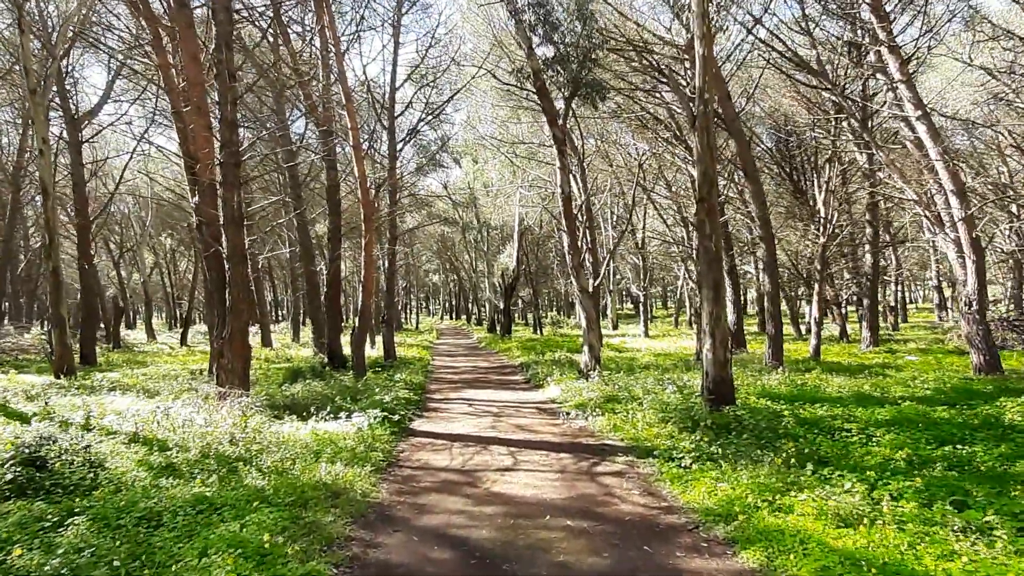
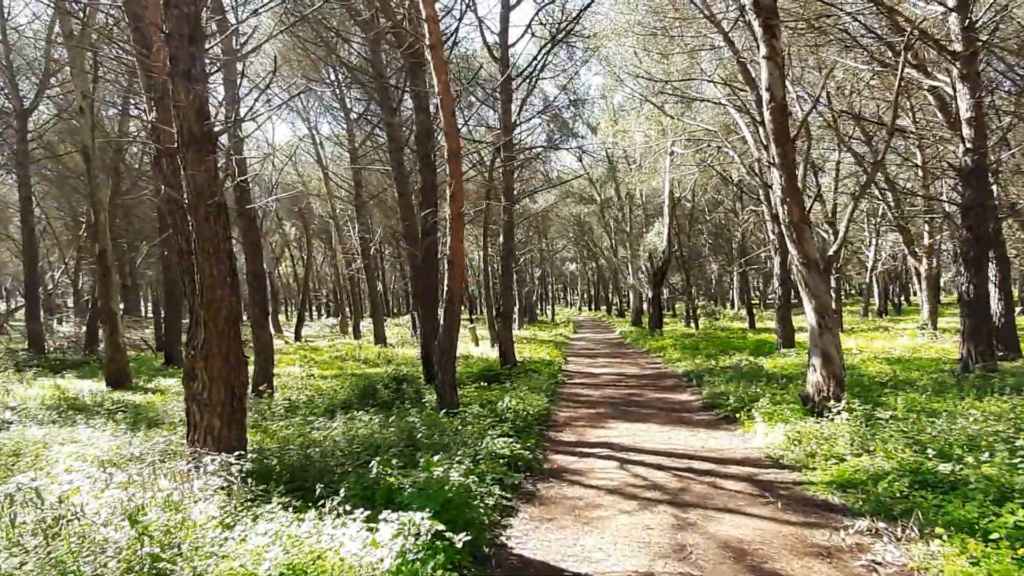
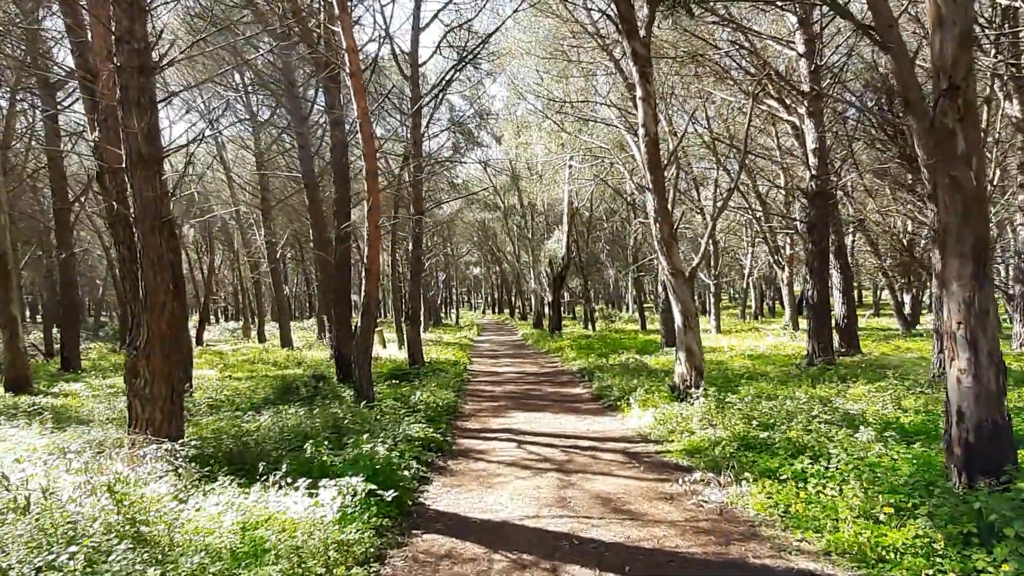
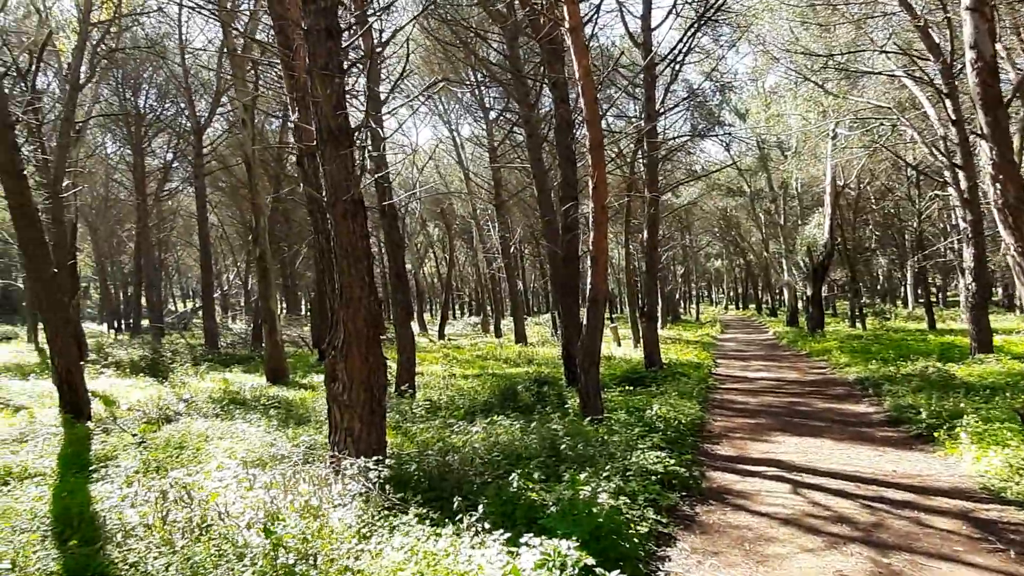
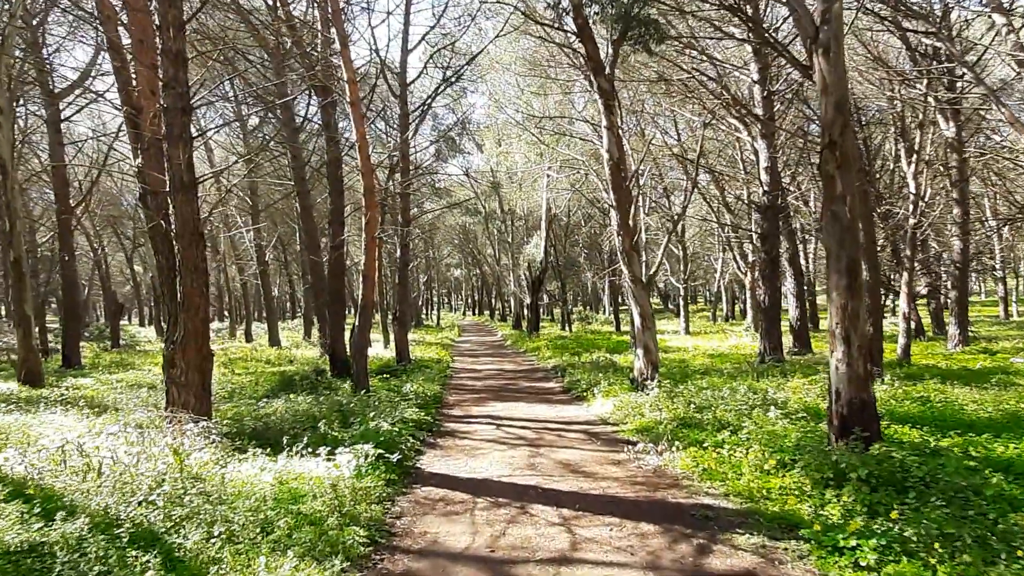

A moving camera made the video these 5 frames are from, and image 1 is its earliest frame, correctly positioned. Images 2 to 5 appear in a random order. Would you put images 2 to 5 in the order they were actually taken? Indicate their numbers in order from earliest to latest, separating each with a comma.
5, 3, 2, 4
